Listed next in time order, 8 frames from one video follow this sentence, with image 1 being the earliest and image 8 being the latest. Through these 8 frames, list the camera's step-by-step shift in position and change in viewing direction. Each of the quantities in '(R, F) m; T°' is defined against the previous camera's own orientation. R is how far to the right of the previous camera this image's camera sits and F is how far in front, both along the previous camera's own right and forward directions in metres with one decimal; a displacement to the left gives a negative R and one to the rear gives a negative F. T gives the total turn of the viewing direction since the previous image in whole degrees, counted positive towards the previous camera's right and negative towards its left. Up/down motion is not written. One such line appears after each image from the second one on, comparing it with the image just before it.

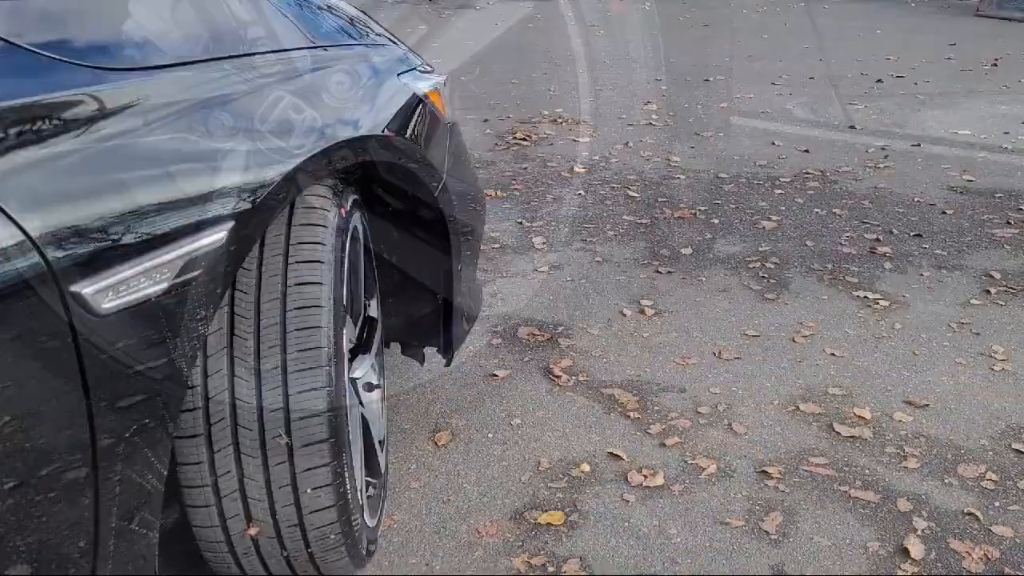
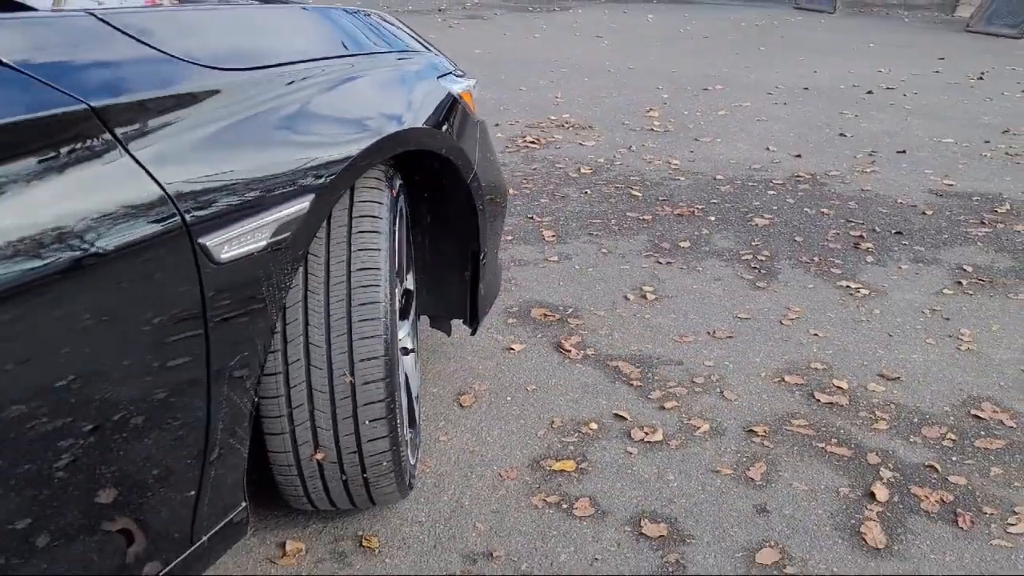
(-0.1, -0.3) m; 0°
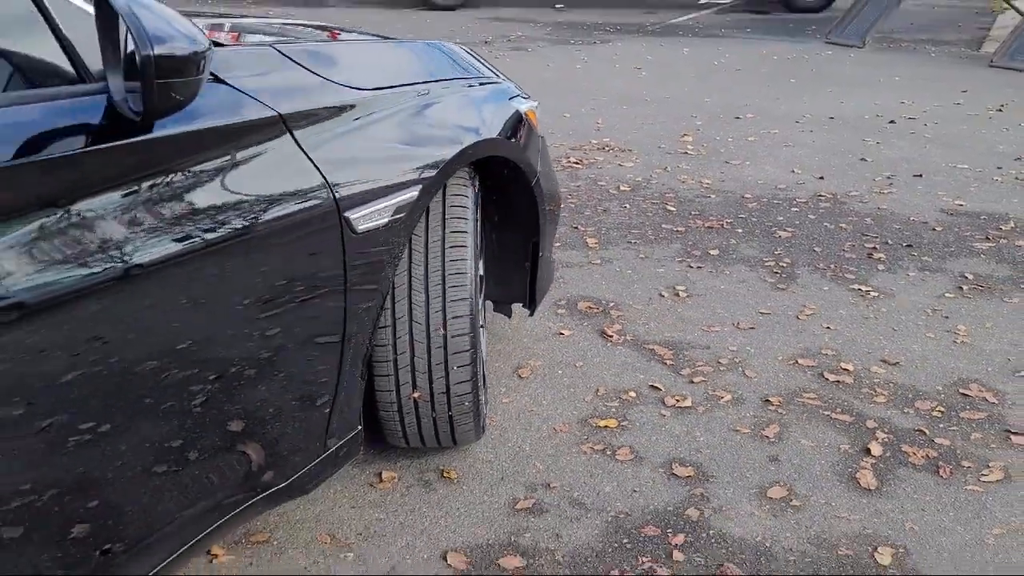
(-0.1, -0.5) m; -2°
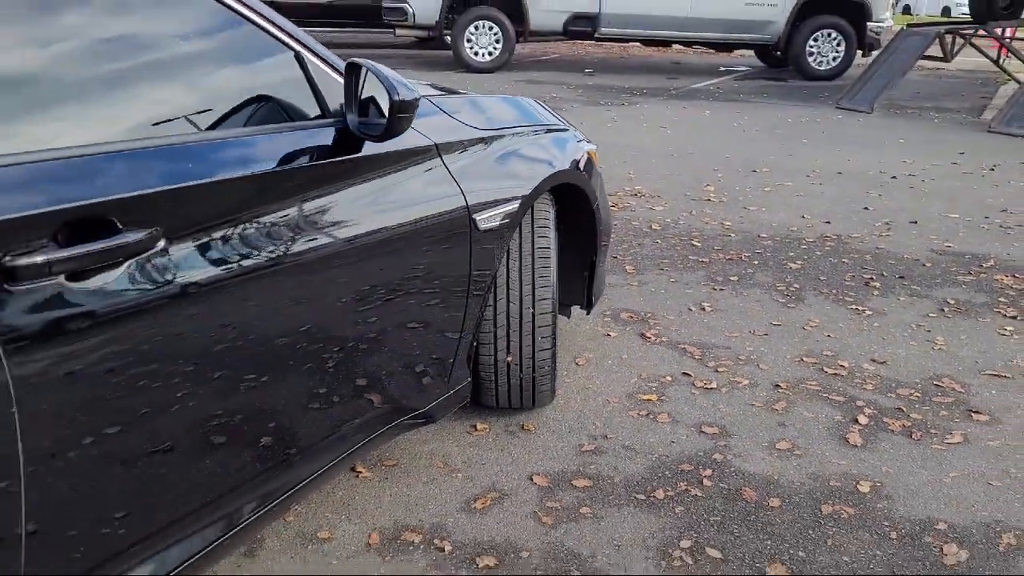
(-0.2, -0.8) m; -1°
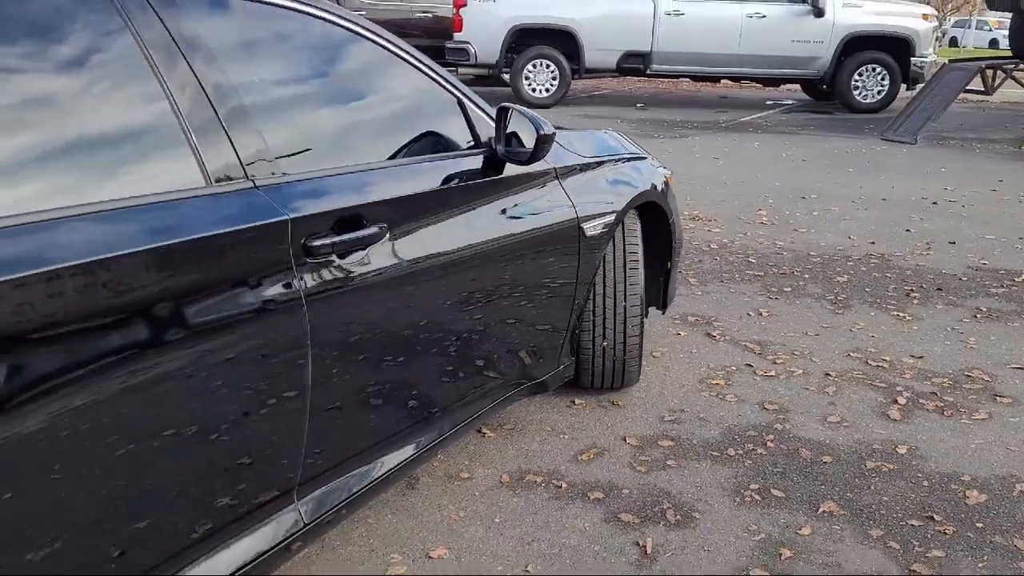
(-0.2, -0.7) m; -3°
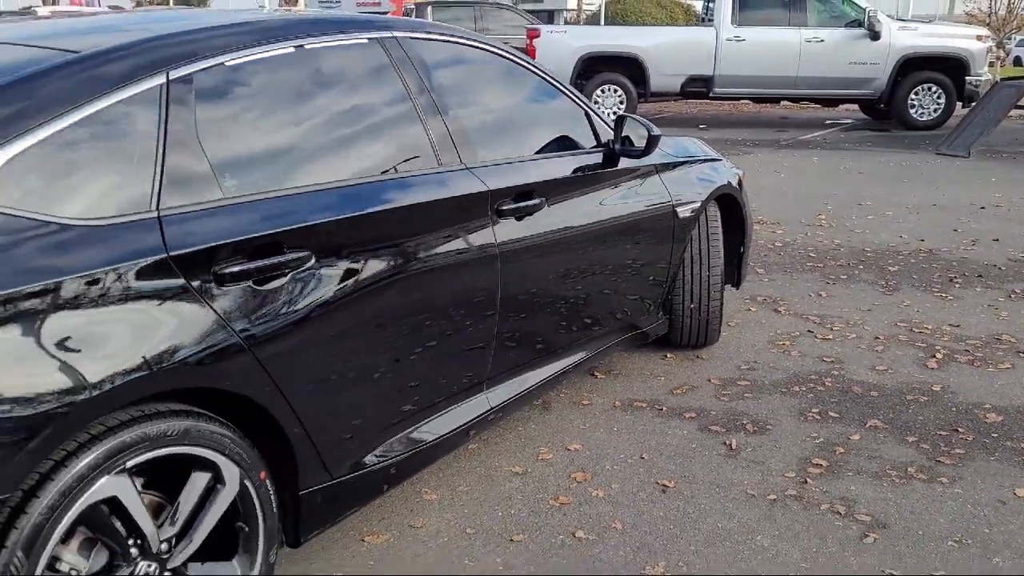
(-0.3, -1.0) m; -4°
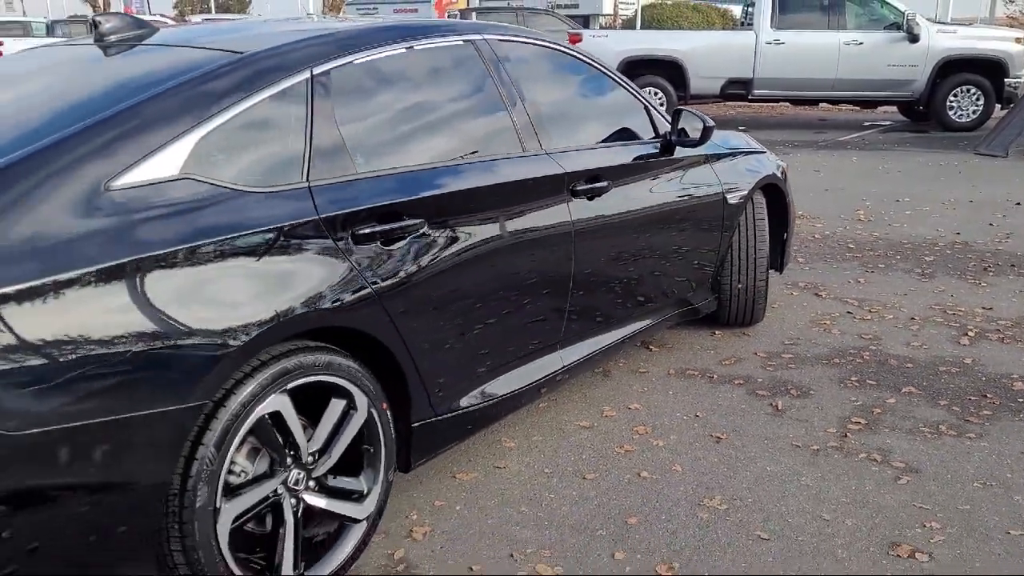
(-0.2, -0.5) m; -2°
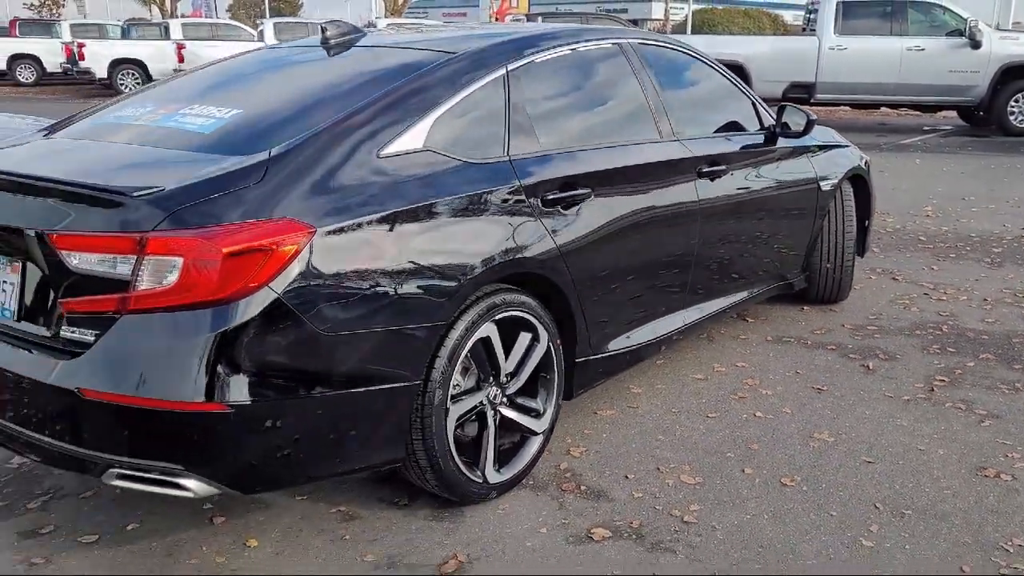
(-0.5, -0.7) m; -3°
